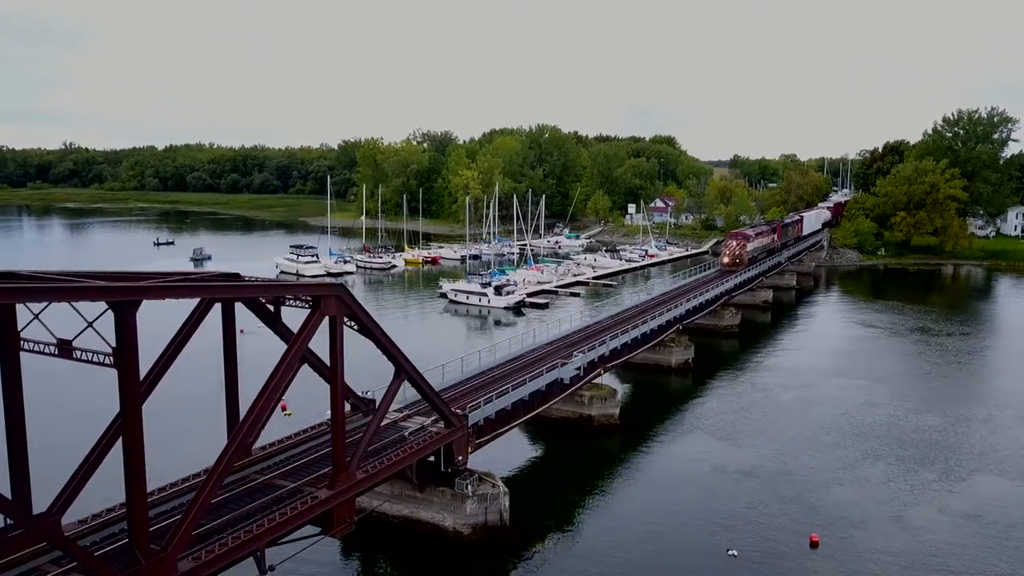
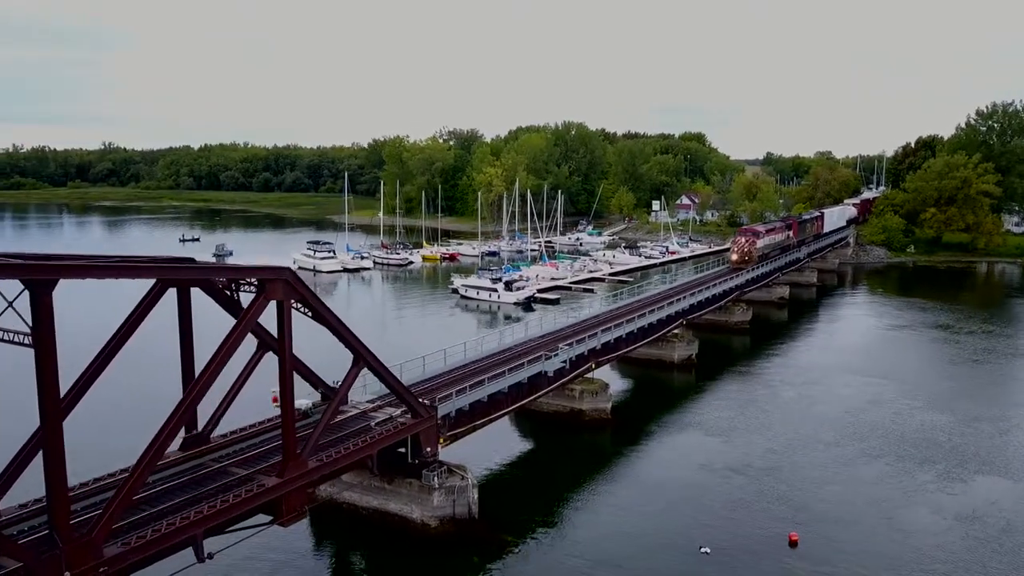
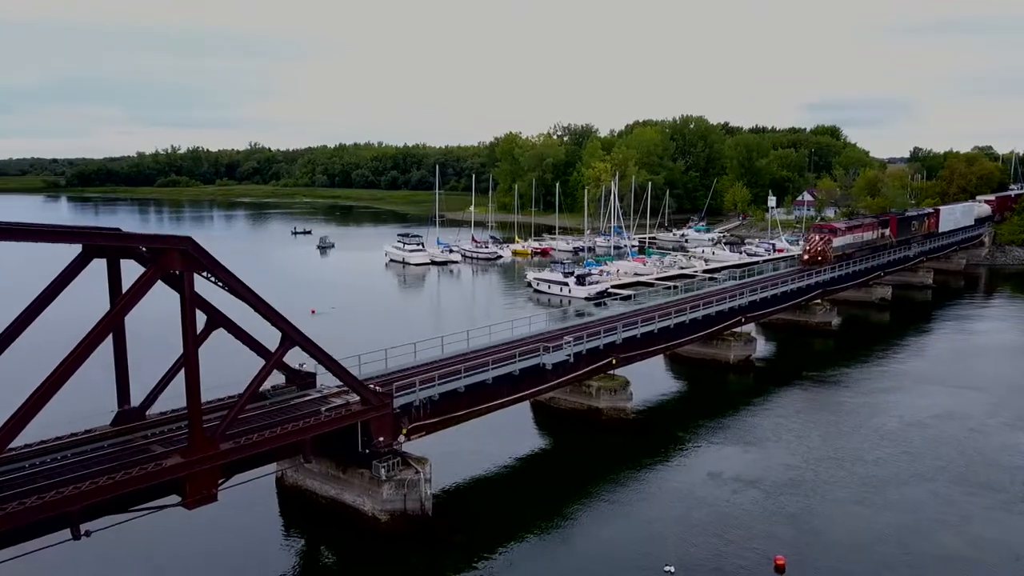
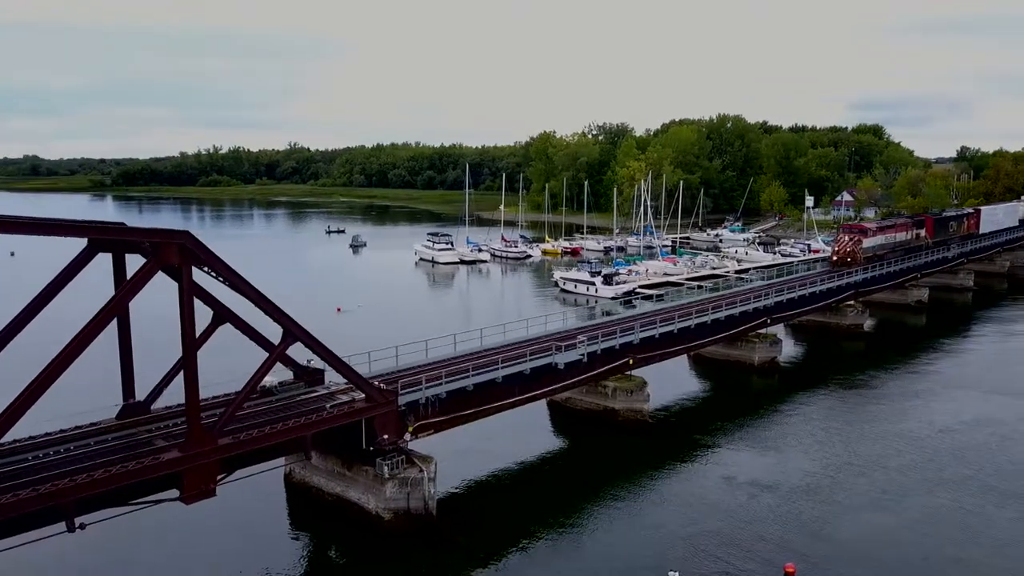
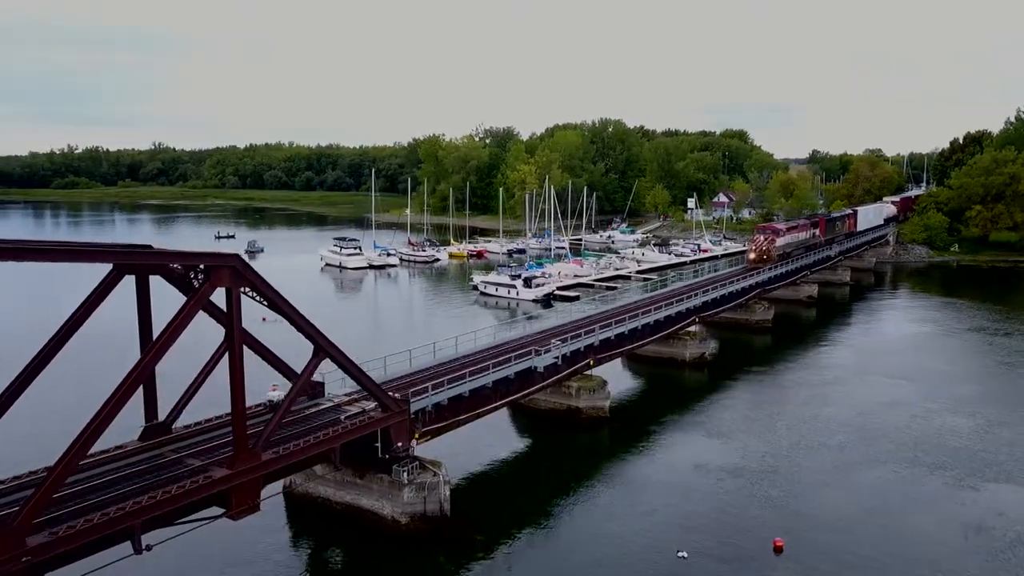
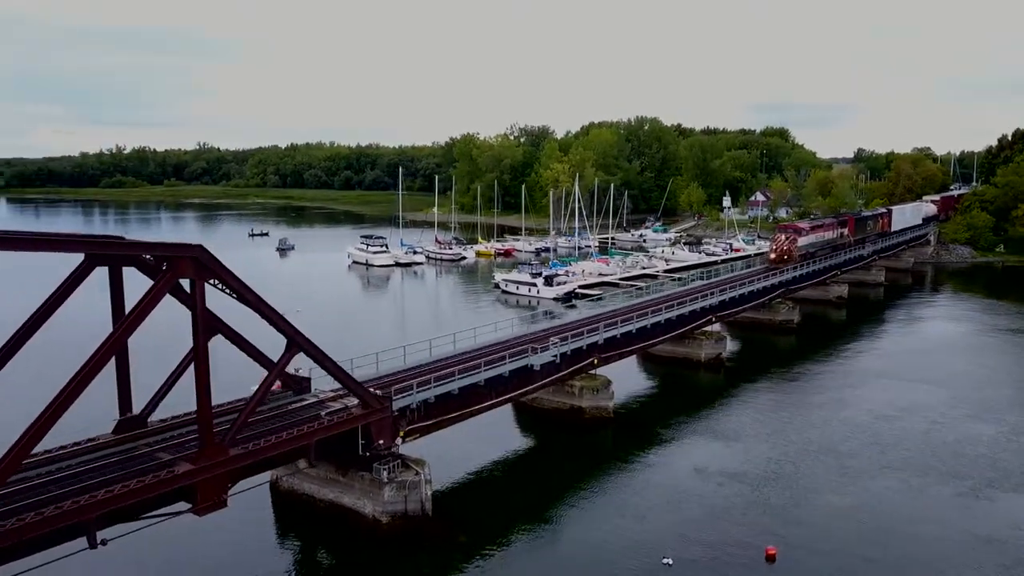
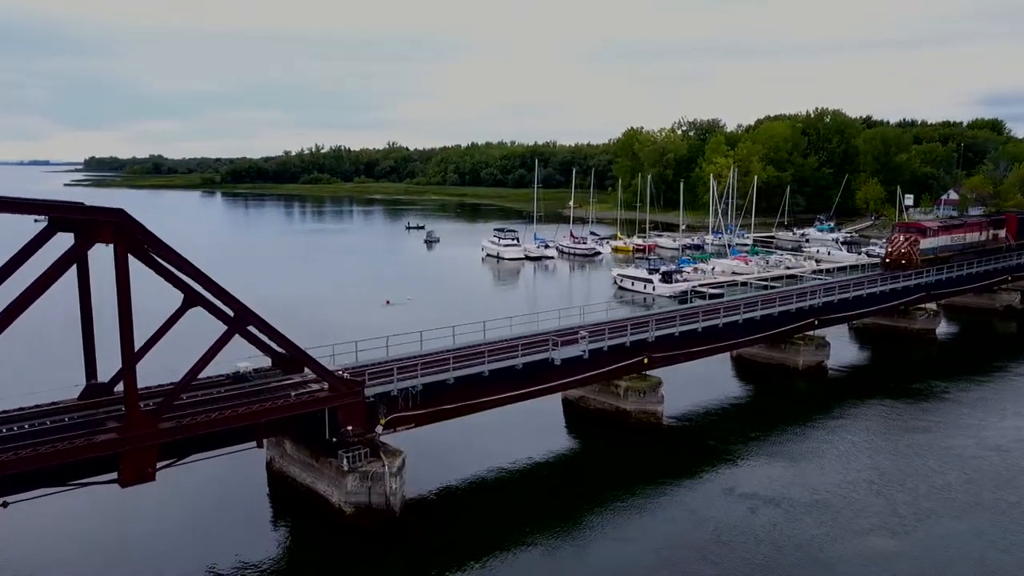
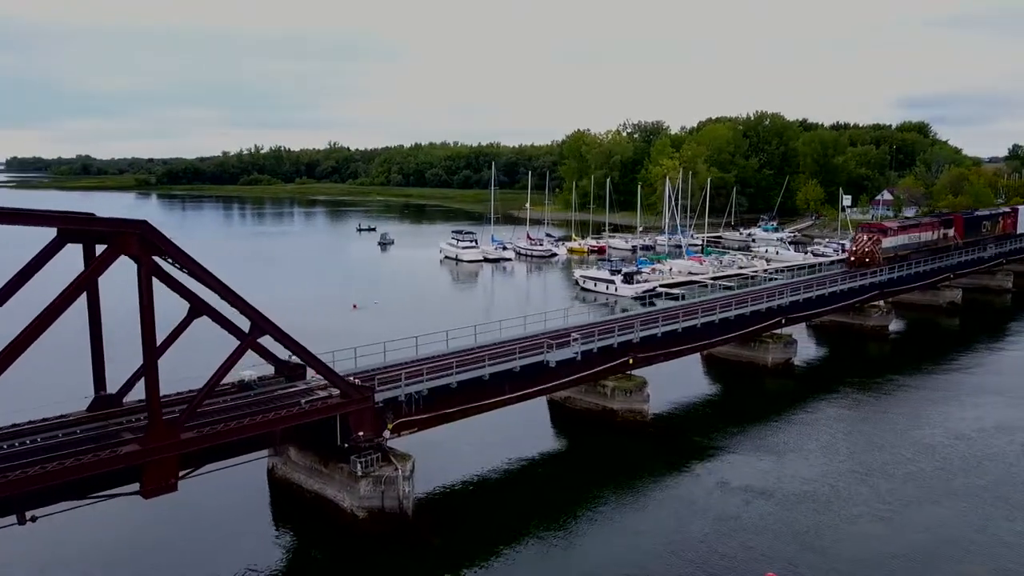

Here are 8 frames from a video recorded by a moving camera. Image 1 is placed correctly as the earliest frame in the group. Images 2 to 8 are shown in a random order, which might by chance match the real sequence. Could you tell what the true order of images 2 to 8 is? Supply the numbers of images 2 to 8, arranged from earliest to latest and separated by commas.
2, 5, 6, 3, 4, 8, 7
